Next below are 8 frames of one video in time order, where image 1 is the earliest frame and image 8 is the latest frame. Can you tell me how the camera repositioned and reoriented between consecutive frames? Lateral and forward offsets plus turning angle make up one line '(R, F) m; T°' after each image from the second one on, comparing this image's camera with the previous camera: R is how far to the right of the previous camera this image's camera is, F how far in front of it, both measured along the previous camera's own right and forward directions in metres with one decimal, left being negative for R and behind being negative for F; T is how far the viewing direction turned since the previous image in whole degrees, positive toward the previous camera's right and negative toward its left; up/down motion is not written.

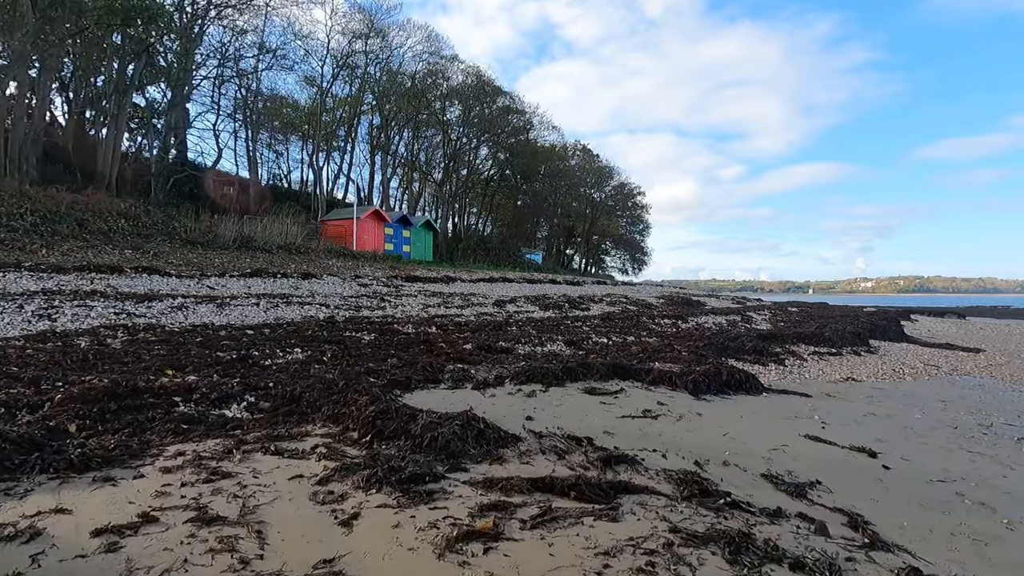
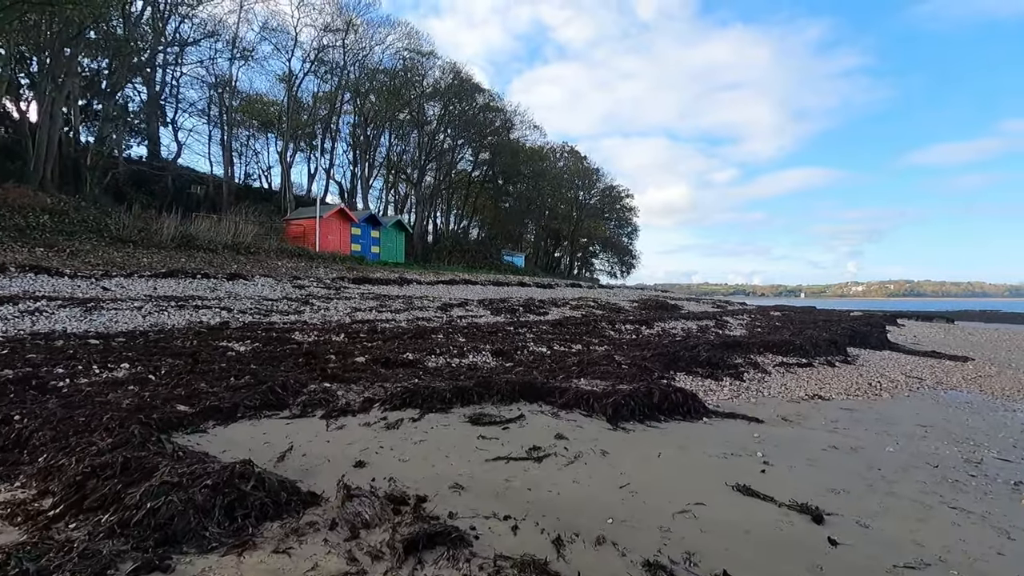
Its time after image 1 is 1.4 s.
(+1.5, +1.6) m; +1°
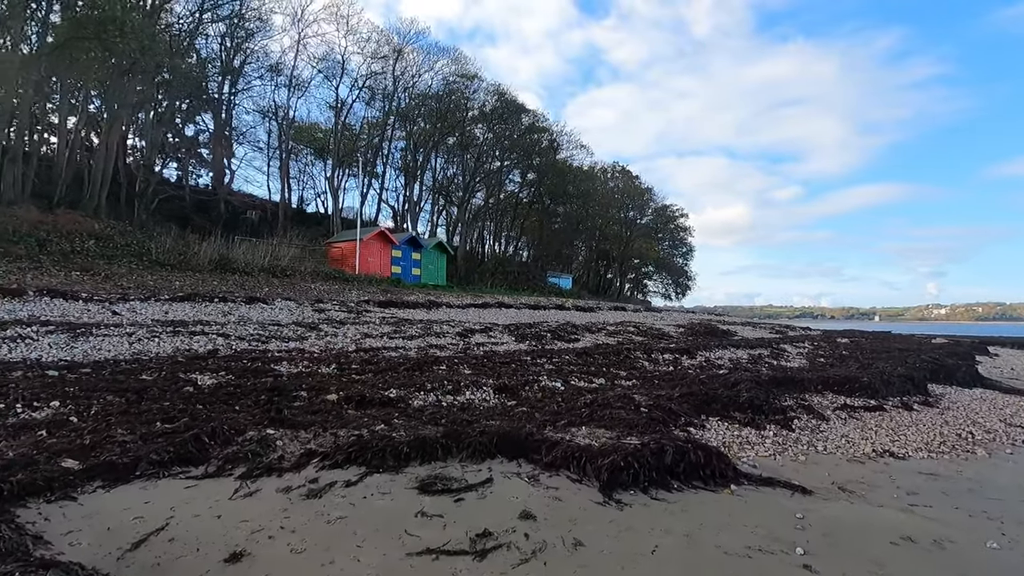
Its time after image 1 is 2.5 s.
(+0.8, +1.3) m; -6°
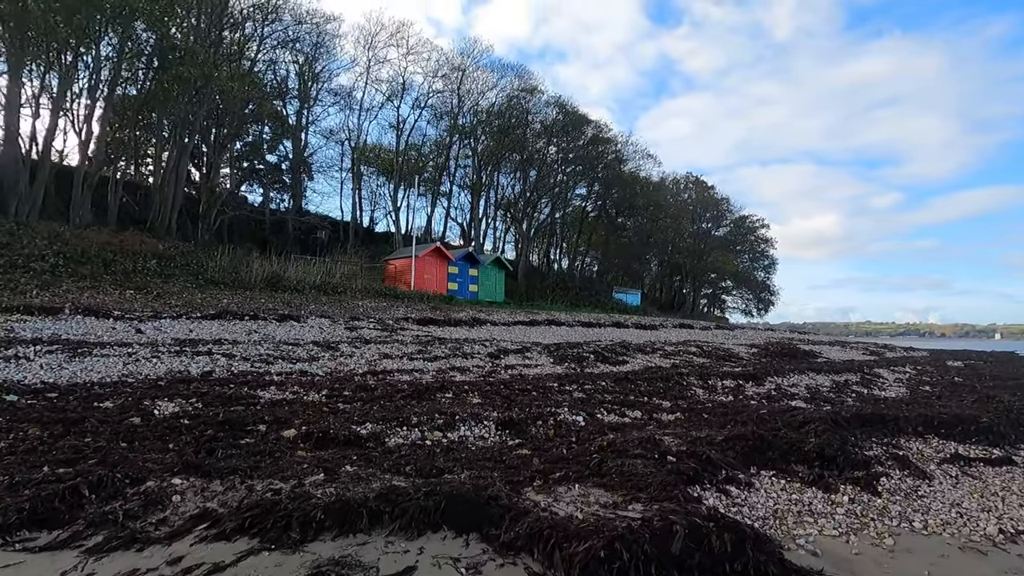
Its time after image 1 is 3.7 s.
(+1.0, +1.5) m; -8°
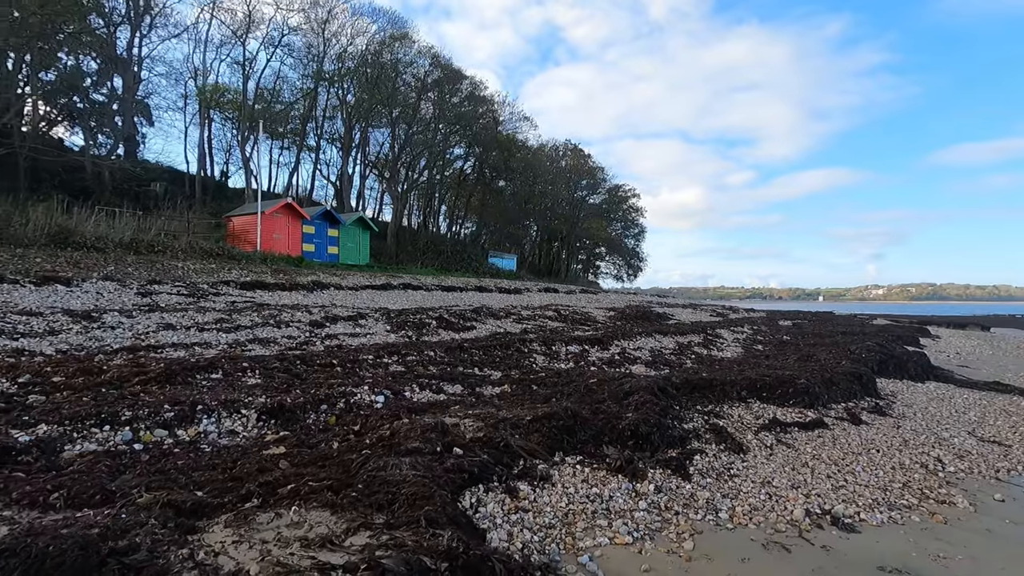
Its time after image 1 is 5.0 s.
(+1.3, +1.4) m; +12°
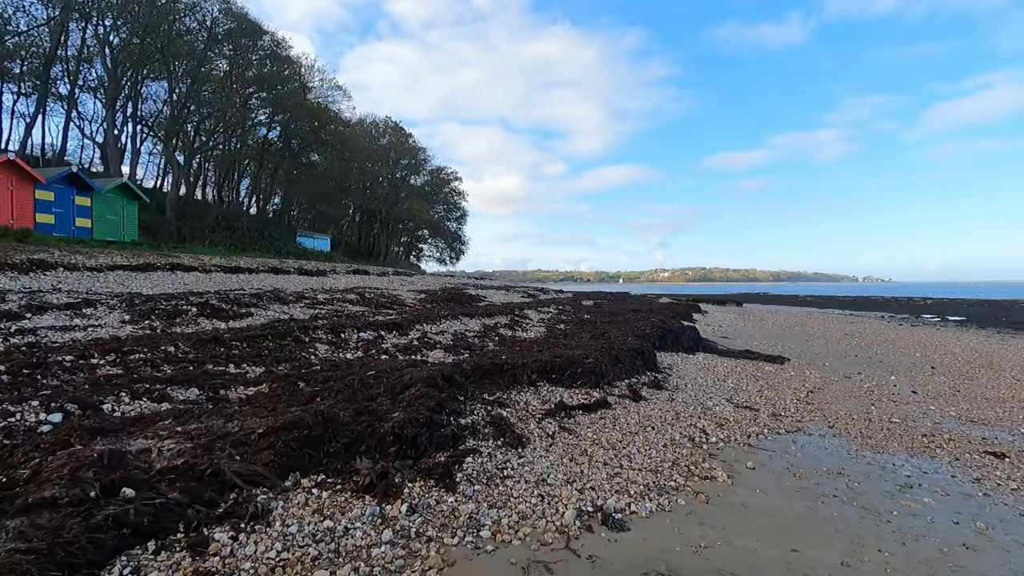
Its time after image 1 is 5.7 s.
(+0.8, +0.9) m; +18°
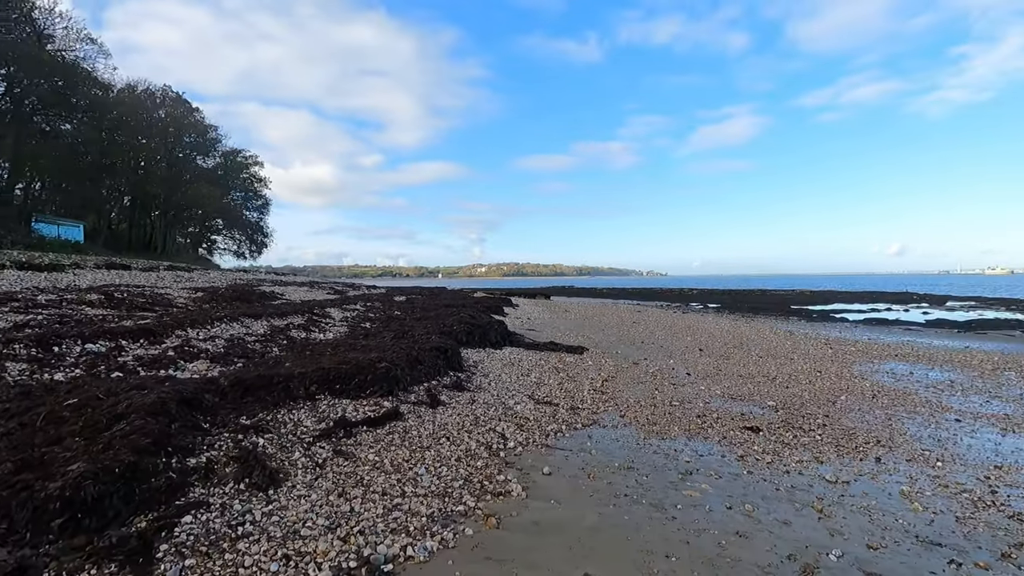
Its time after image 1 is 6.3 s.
(+0.5, +0.8) m; +19°
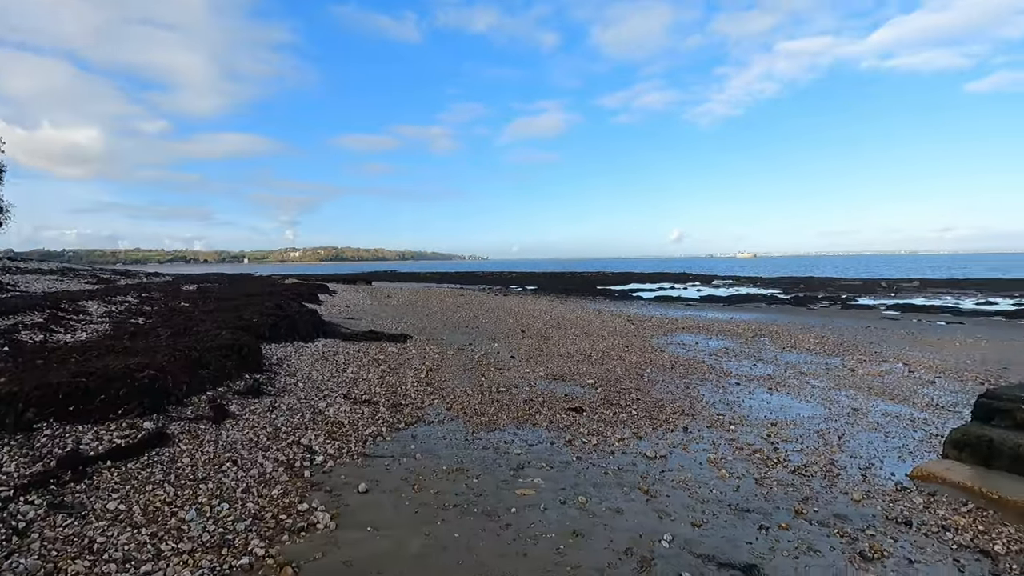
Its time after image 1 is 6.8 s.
(+0.1, +0.7) m; +19°
